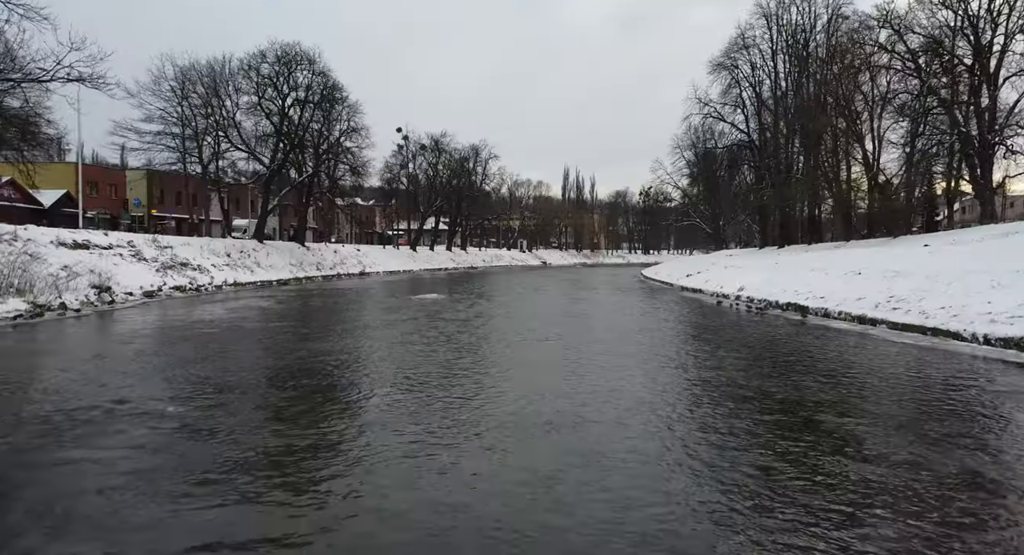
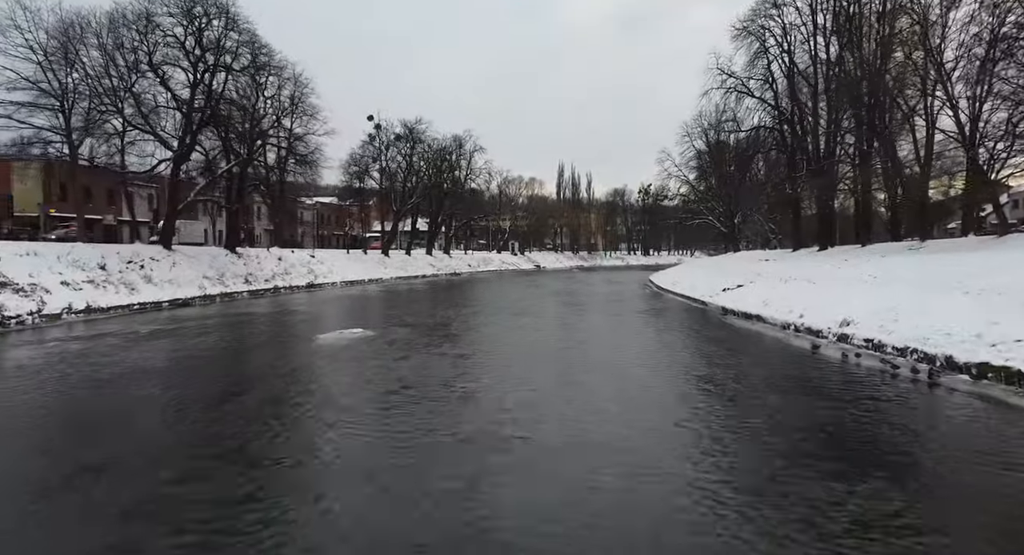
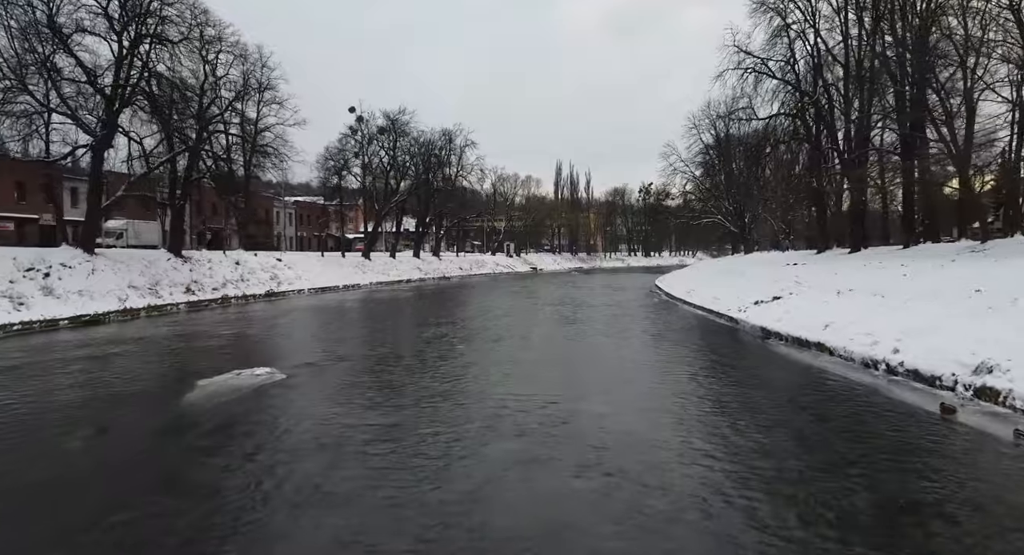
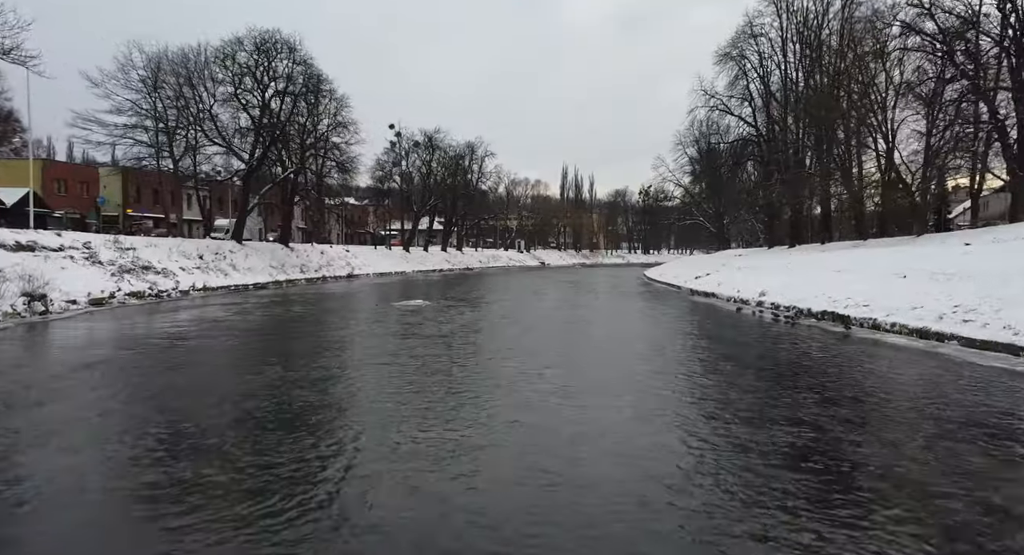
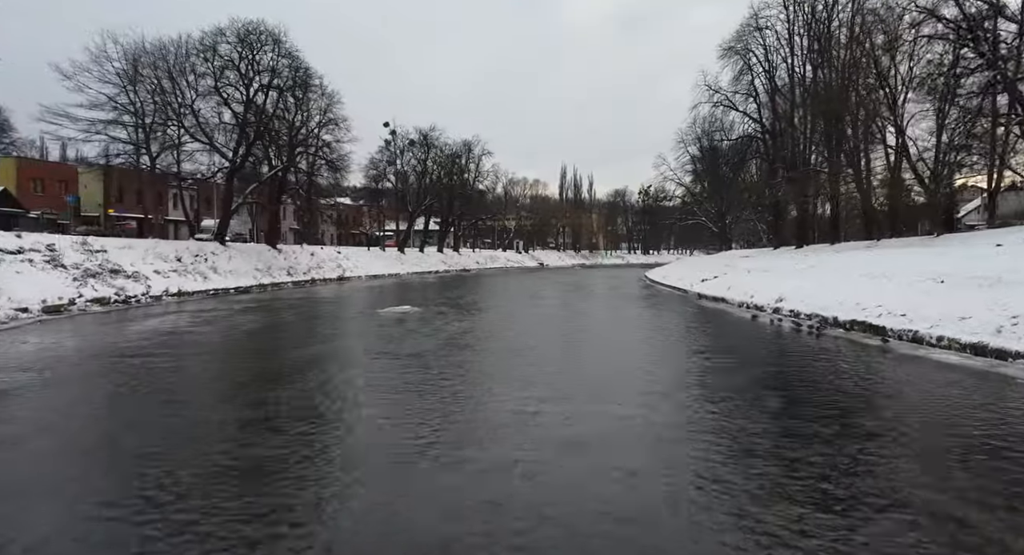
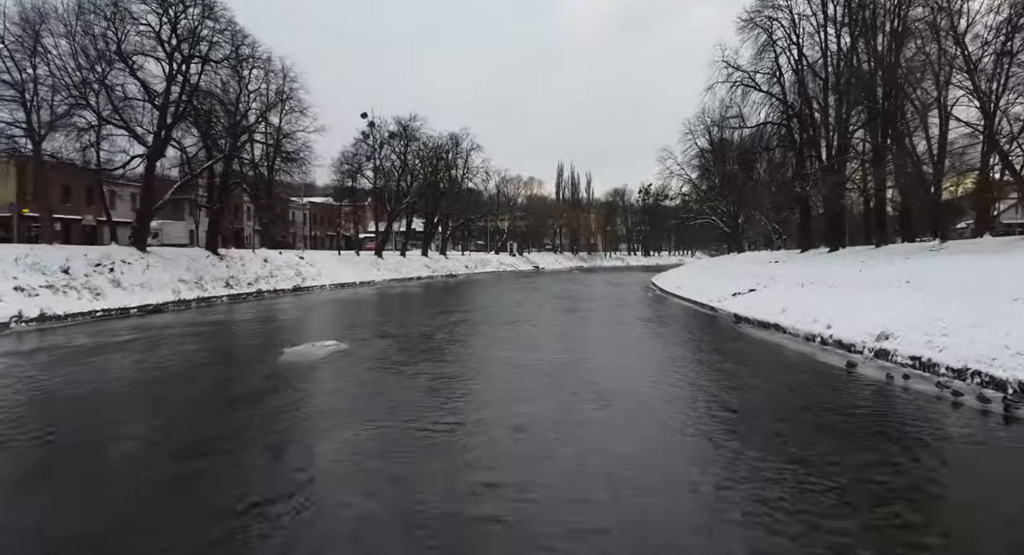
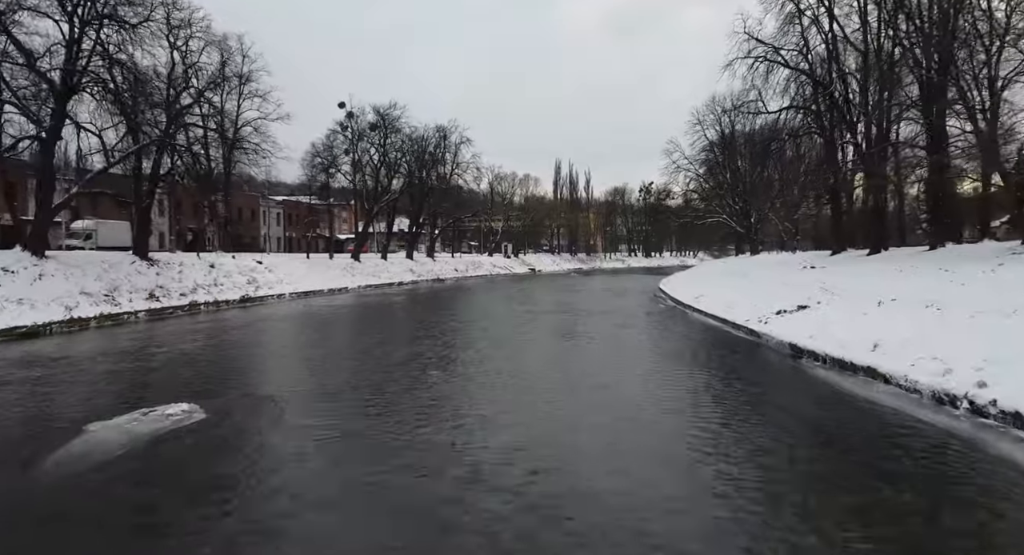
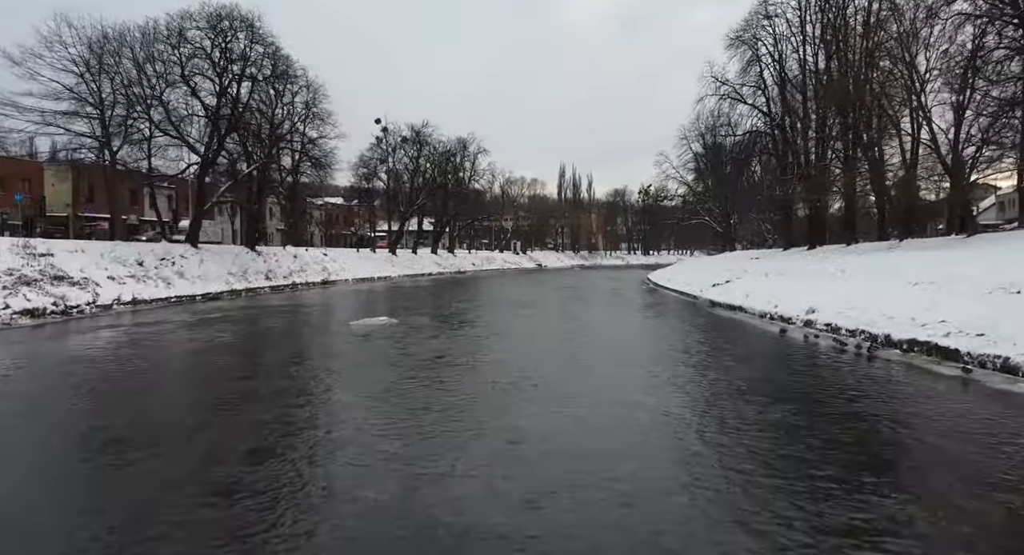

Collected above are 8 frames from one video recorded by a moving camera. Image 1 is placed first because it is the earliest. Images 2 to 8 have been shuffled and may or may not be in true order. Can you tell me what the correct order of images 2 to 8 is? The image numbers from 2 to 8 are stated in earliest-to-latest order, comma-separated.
4, 5, 8, 2, 6, 3, 7
